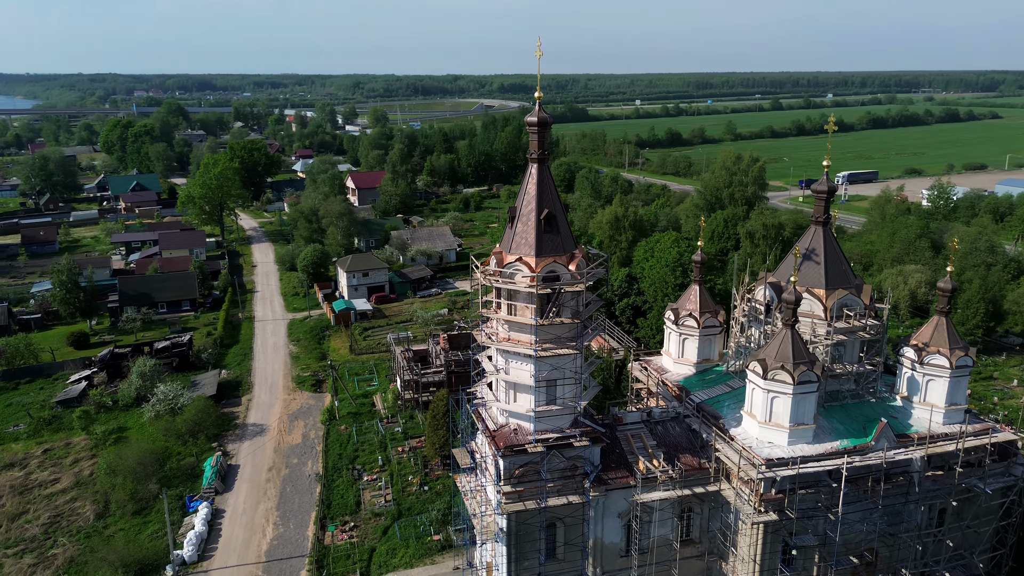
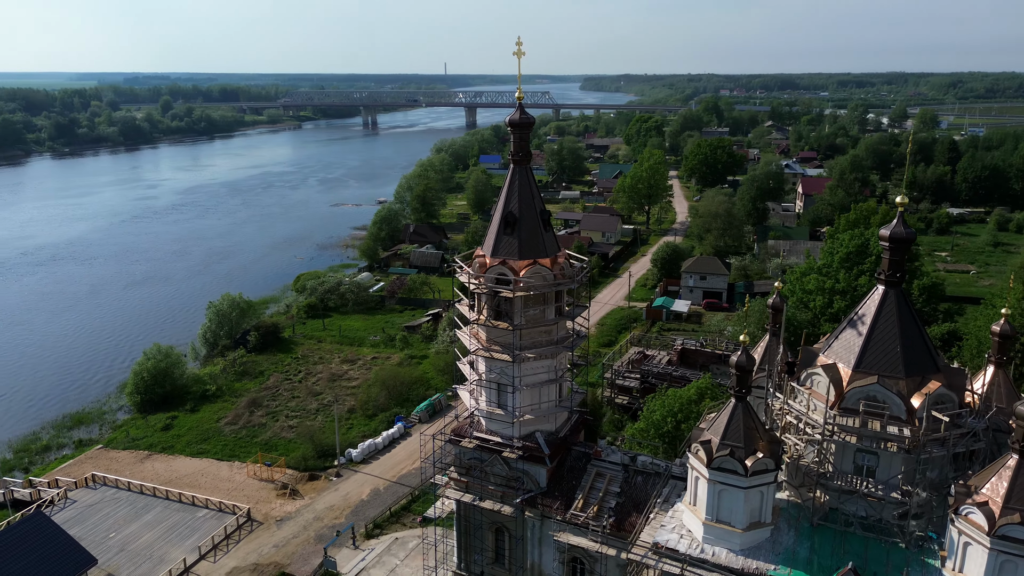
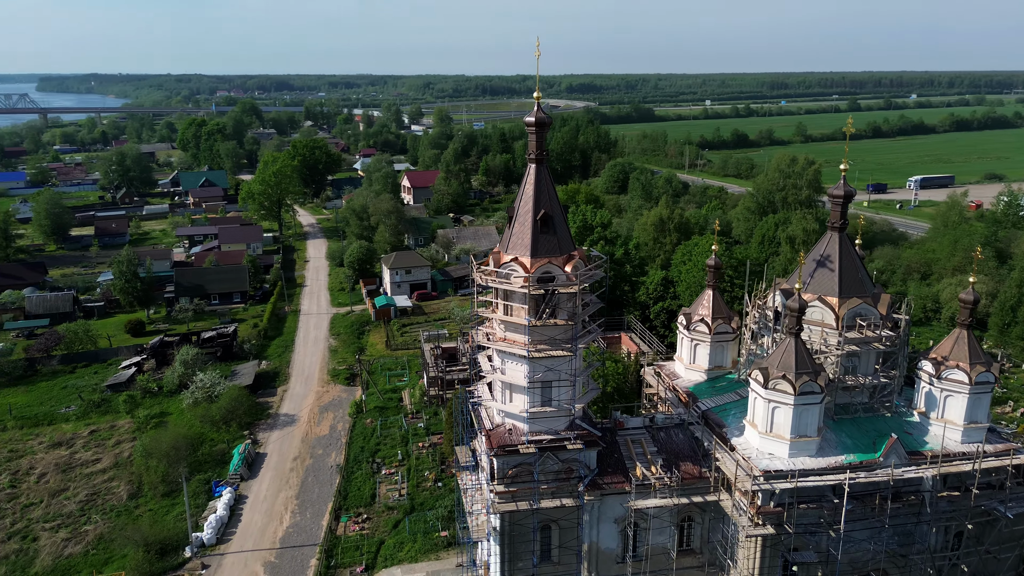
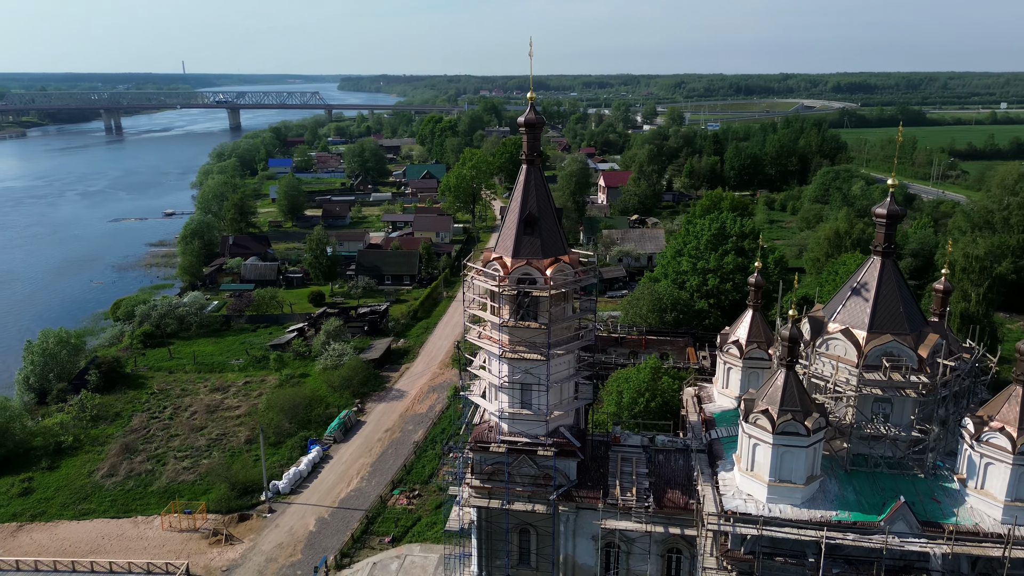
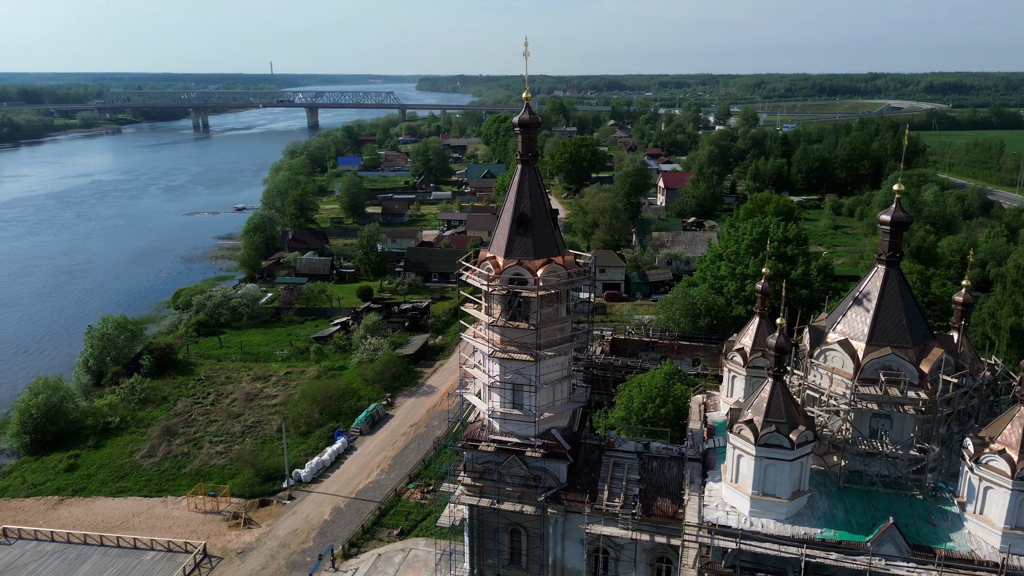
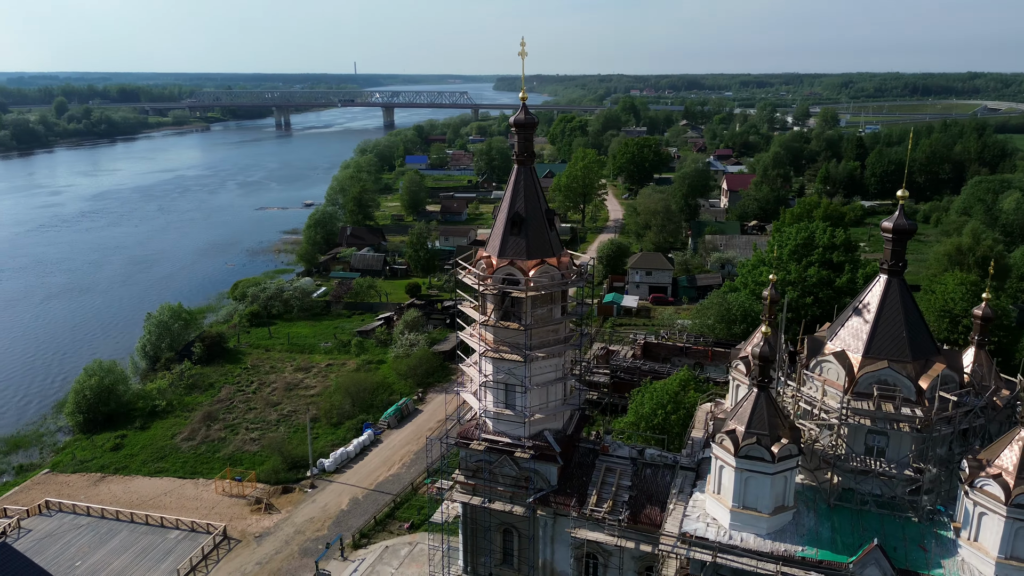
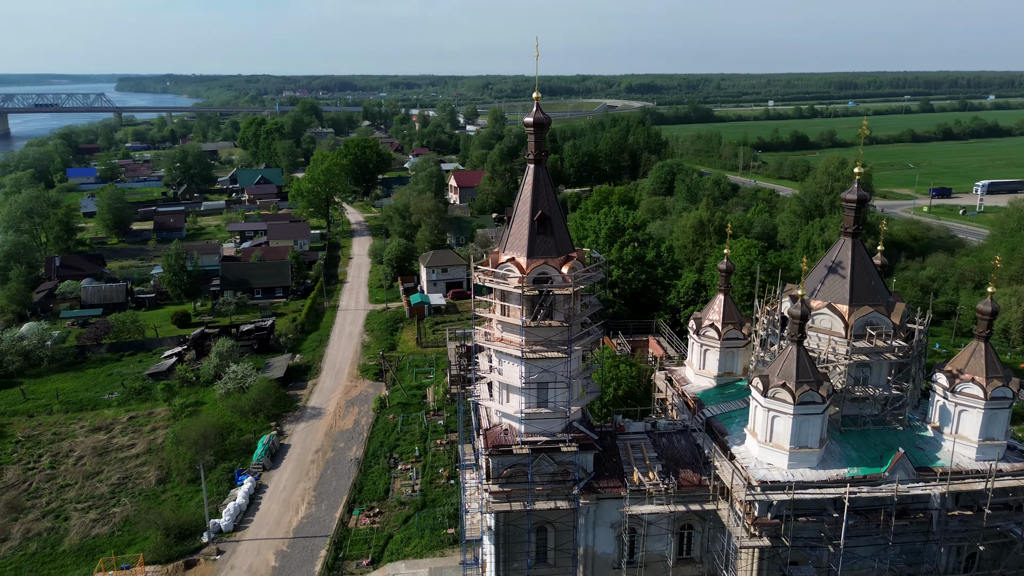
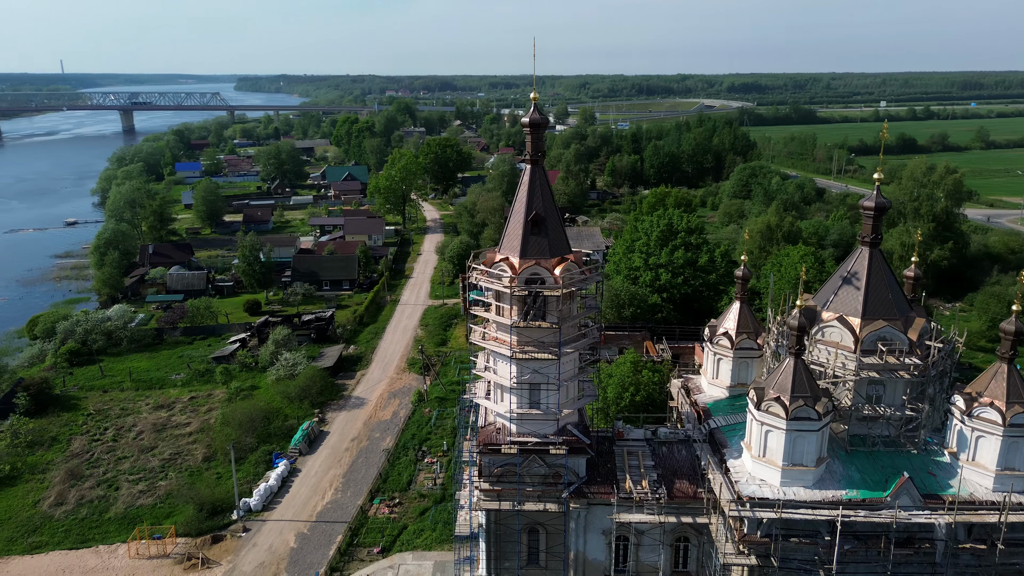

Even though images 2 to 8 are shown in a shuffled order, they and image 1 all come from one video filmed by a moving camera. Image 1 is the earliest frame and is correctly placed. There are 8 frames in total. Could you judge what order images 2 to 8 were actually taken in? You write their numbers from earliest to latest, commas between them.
3, 7, 8, 4, 5, 6, 2
